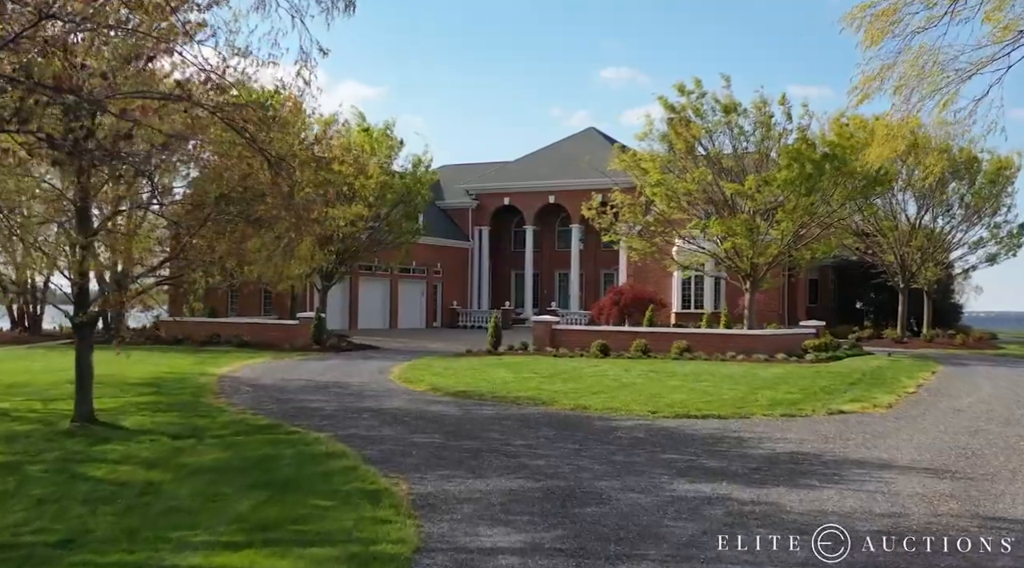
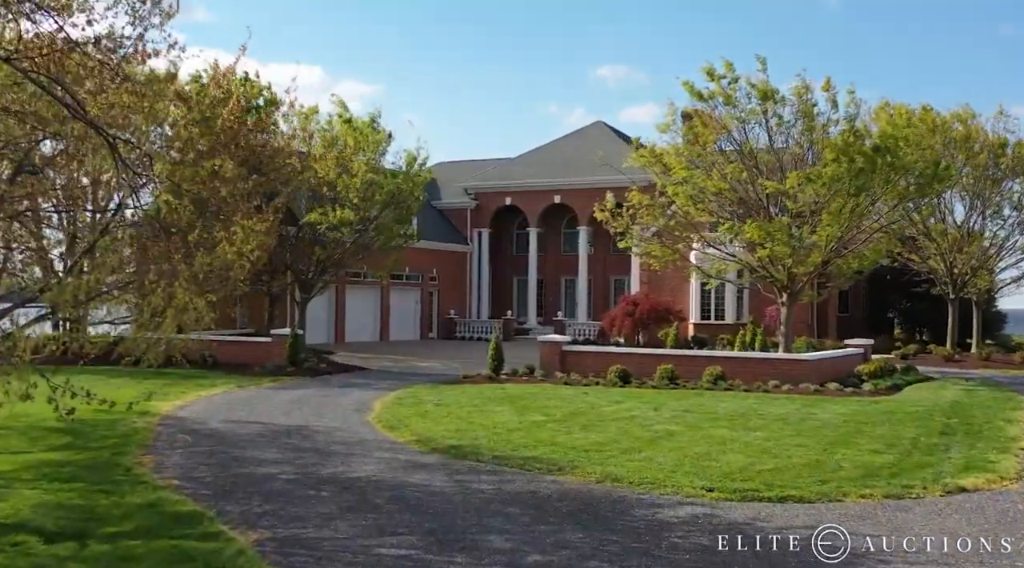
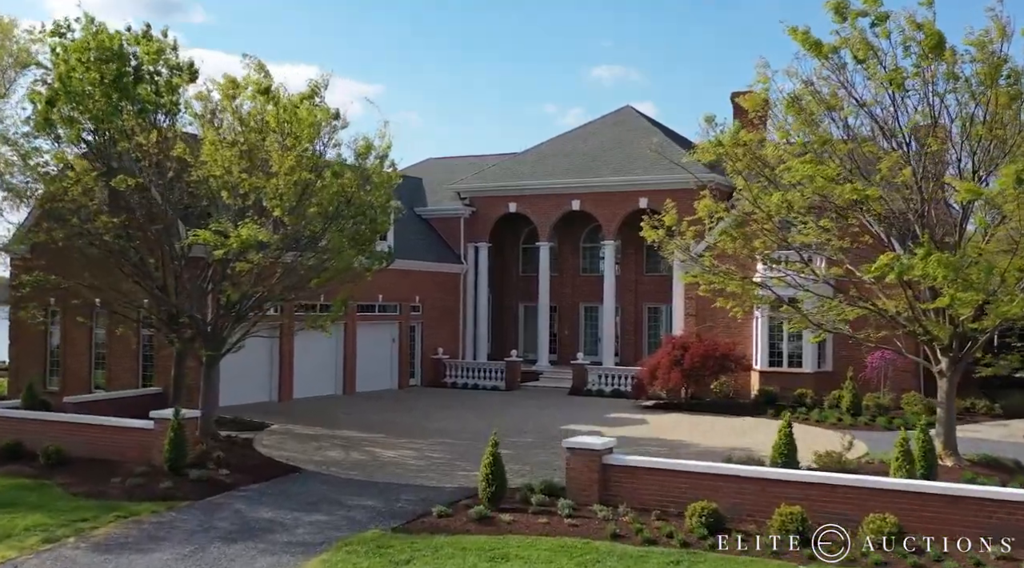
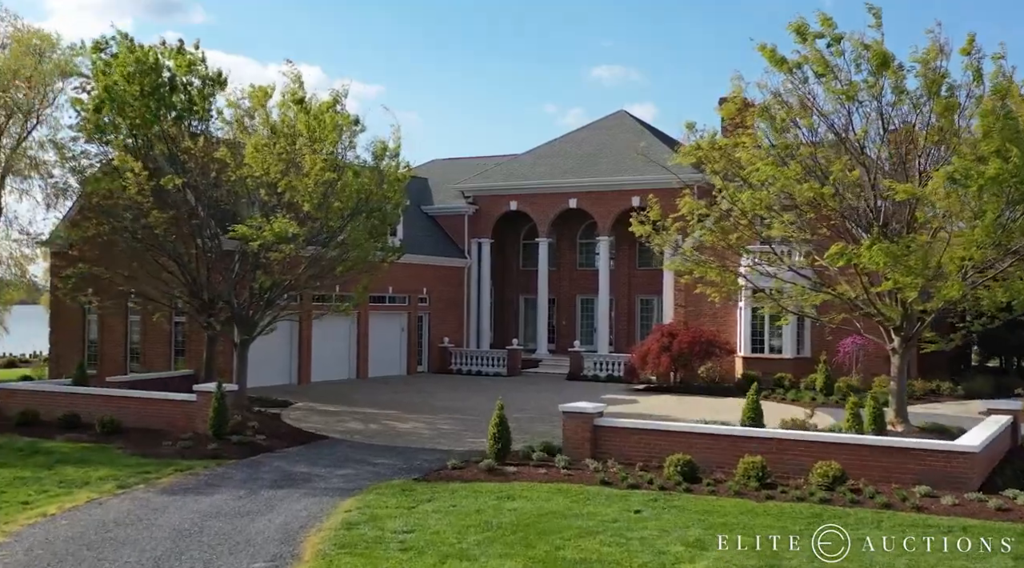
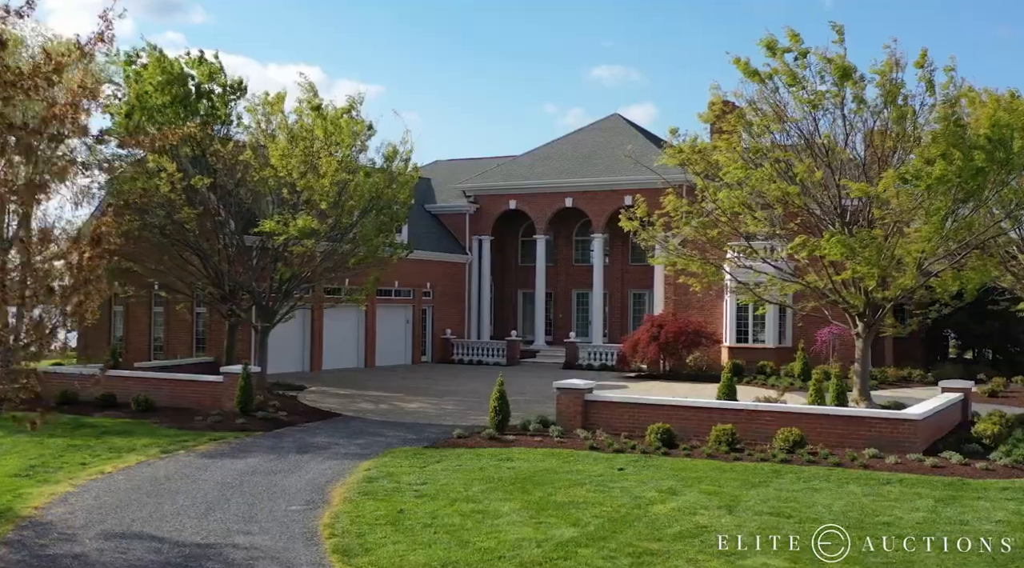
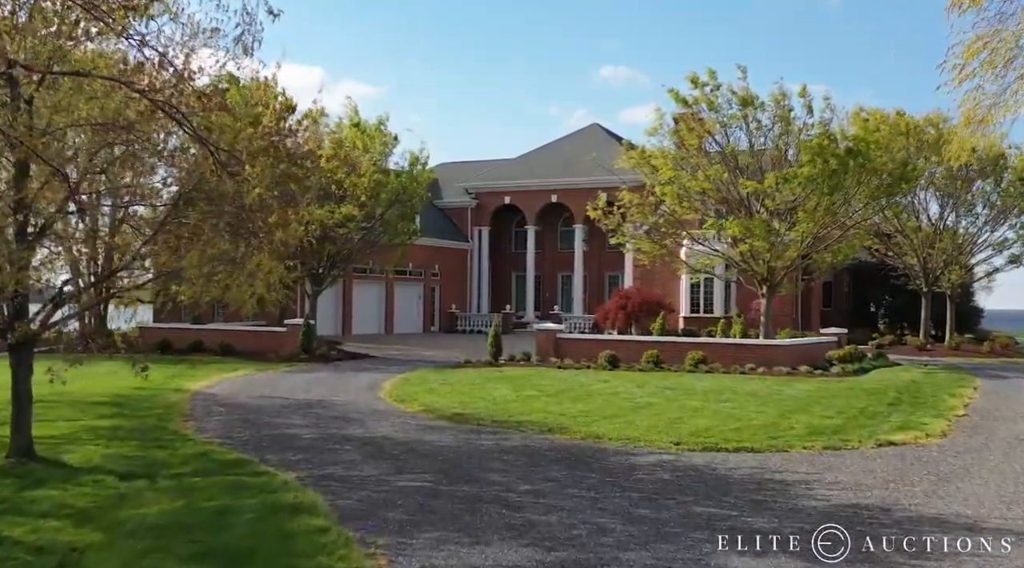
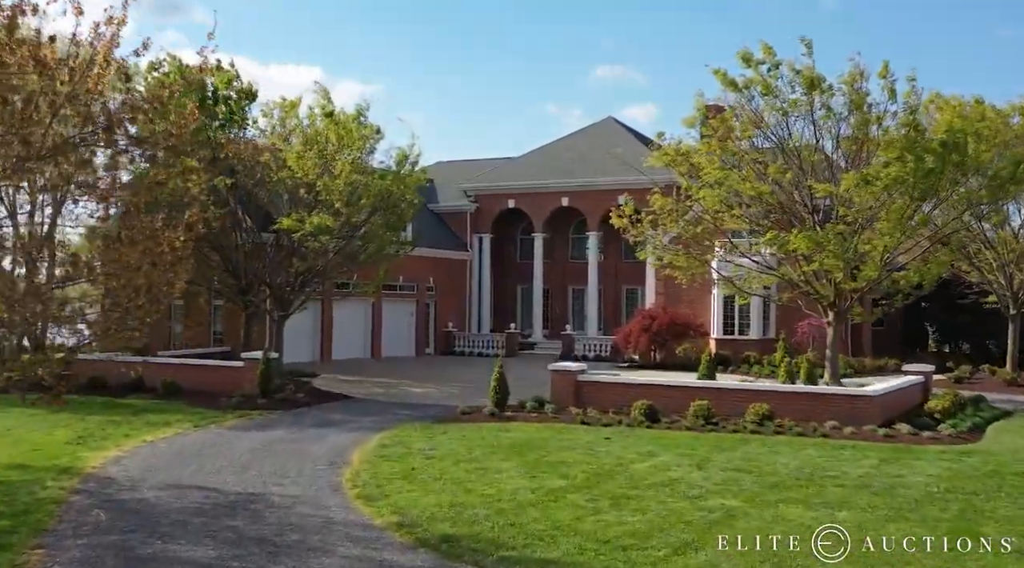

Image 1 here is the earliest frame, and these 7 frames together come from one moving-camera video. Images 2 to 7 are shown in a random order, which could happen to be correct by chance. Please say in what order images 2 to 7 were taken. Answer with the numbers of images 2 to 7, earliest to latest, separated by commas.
6, 2, 7, 5, 4, 3
